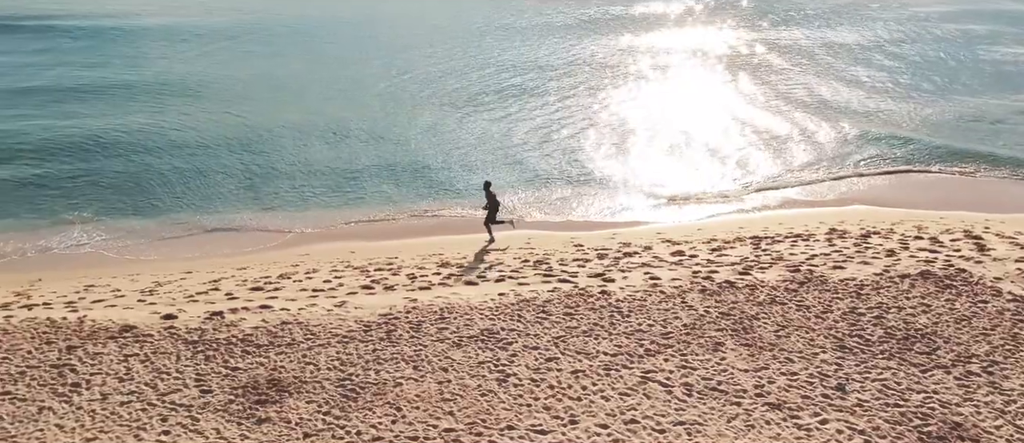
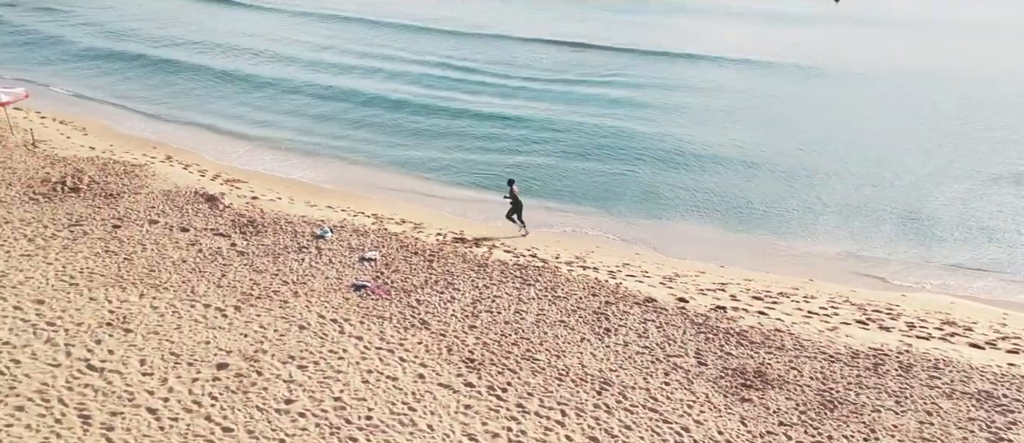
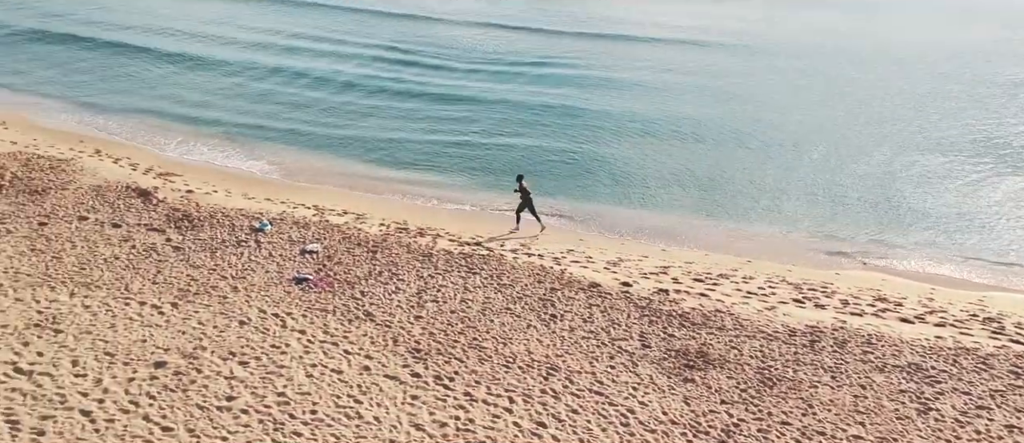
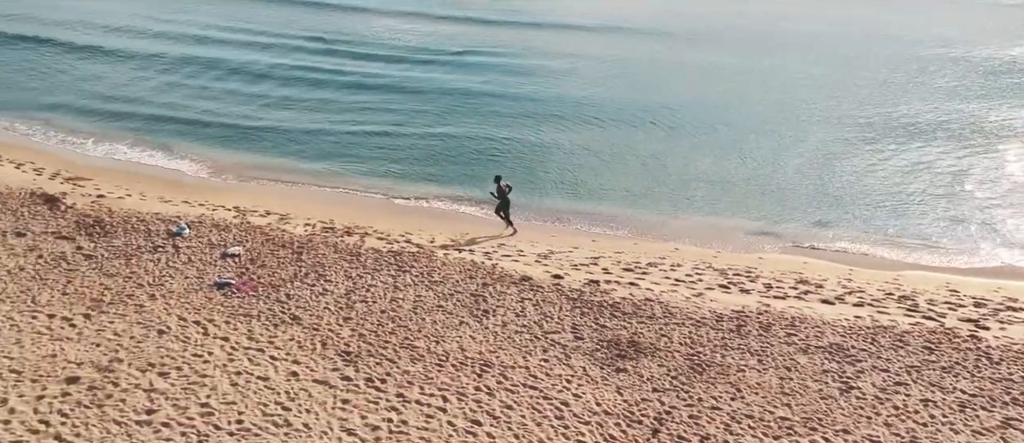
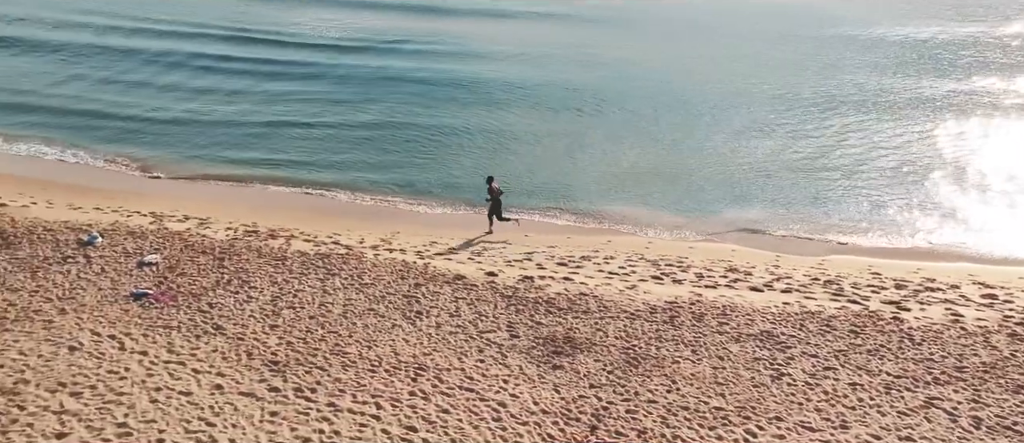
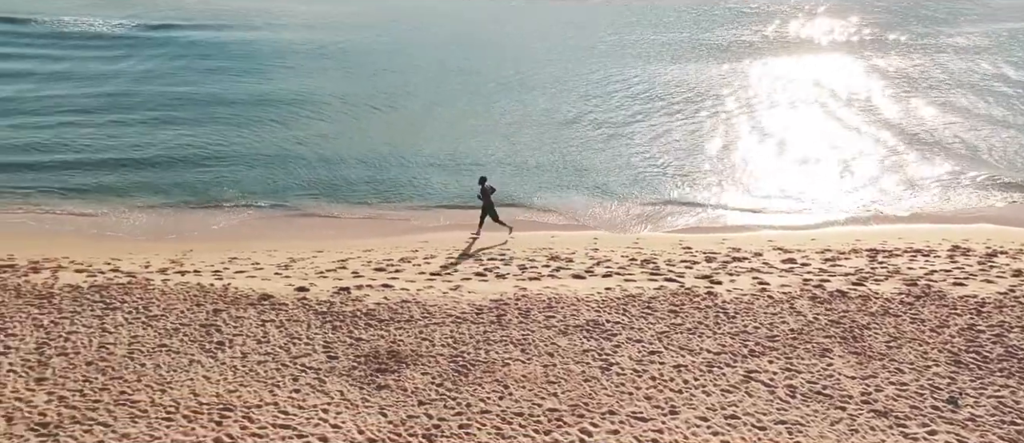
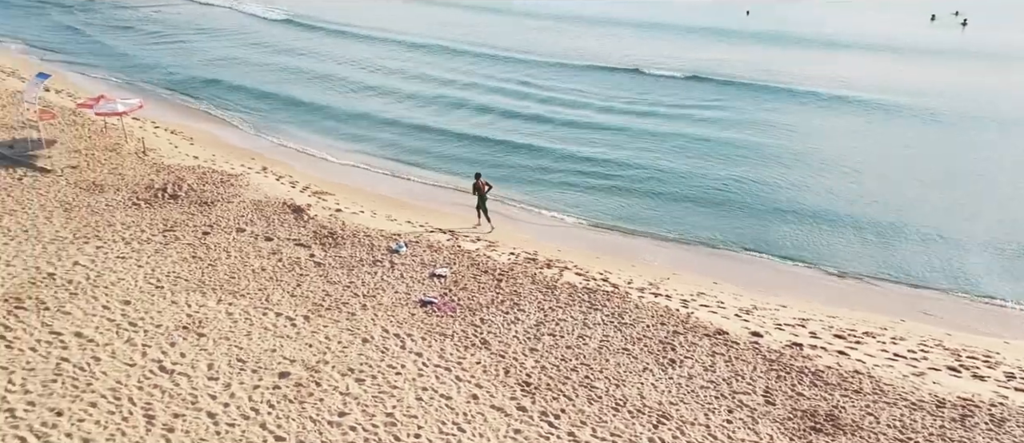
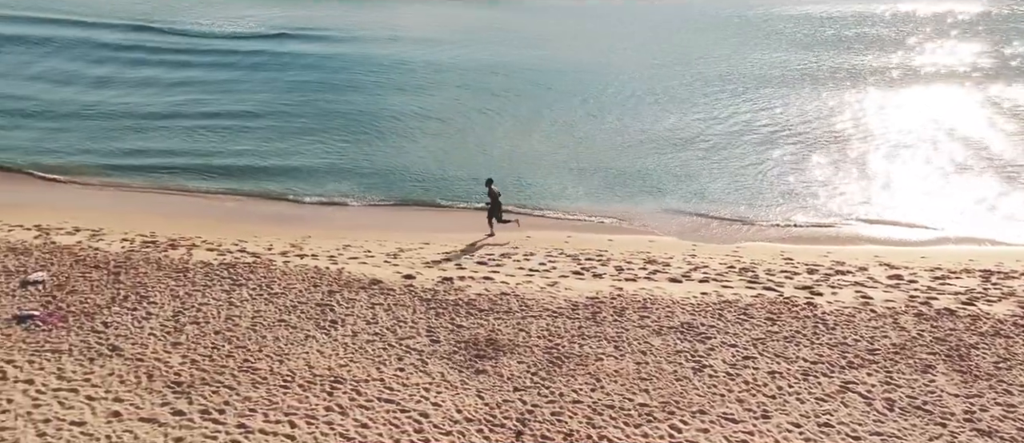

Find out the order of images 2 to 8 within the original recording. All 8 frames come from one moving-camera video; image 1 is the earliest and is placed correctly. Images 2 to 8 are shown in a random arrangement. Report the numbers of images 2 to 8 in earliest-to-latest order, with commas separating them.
6, 8, 5, 4, 3, 2, 7
